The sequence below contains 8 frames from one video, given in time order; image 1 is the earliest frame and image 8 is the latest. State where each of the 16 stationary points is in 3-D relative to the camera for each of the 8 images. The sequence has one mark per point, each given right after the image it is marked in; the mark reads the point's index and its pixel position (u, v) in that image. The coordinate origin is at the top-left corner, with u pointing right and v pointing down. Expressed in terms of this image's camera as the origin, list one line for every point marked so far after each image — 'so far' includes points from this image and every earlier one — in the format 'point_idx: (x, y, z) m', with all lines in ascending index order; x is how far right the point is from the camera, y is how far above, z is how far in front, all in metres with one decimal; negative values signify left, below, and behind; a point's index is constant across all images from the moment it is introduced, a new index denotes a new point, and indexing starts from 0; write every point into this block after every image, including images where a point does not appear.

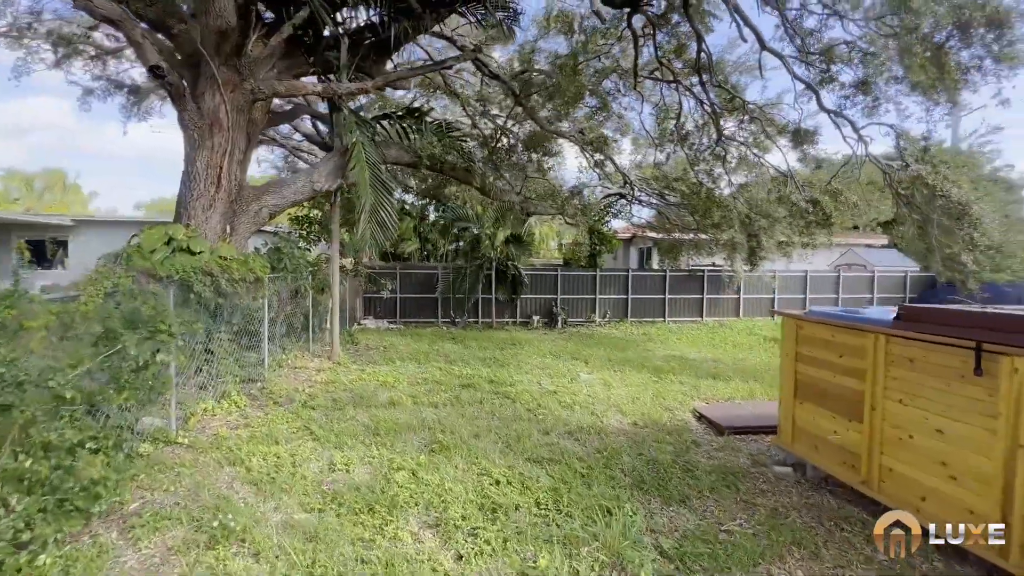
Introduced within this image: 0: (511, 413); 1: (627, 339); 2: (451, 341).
0: (0.0, -1.2, +4.6) m
1: (+2.2, -1.0, +9.1) m
2: (-1.0, -0.9, +8.3) m
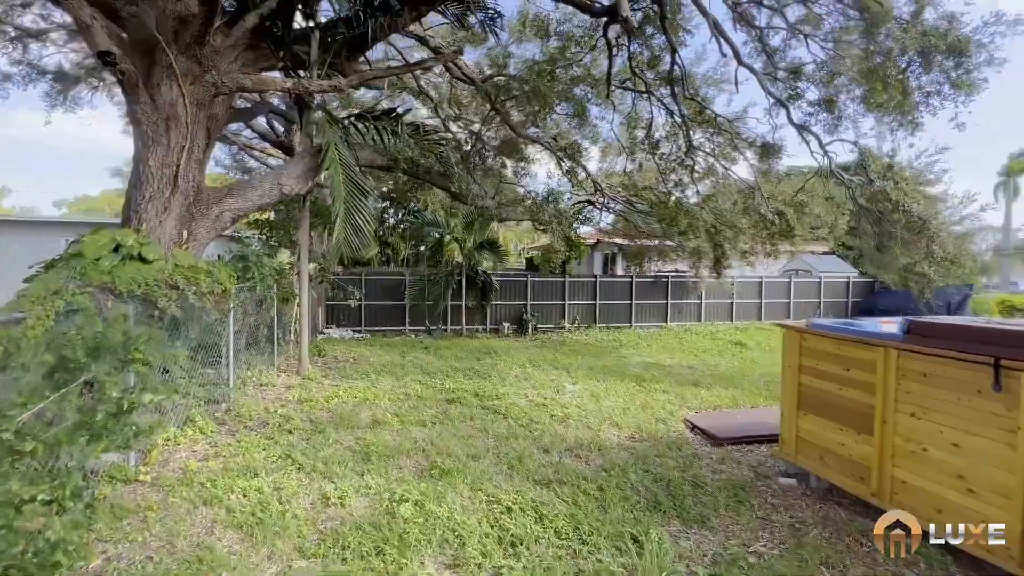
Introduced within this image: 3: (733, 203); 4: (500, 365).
0: (-0.1, -1.3, +4.4) m
1: (+1.7, -1.1, +9.1) m
2: (-1.5, -1.1, +8.0) m
3: (+3.6, +1.4, +7.9) m
4: (-0.2, -1.1, +7.0) m
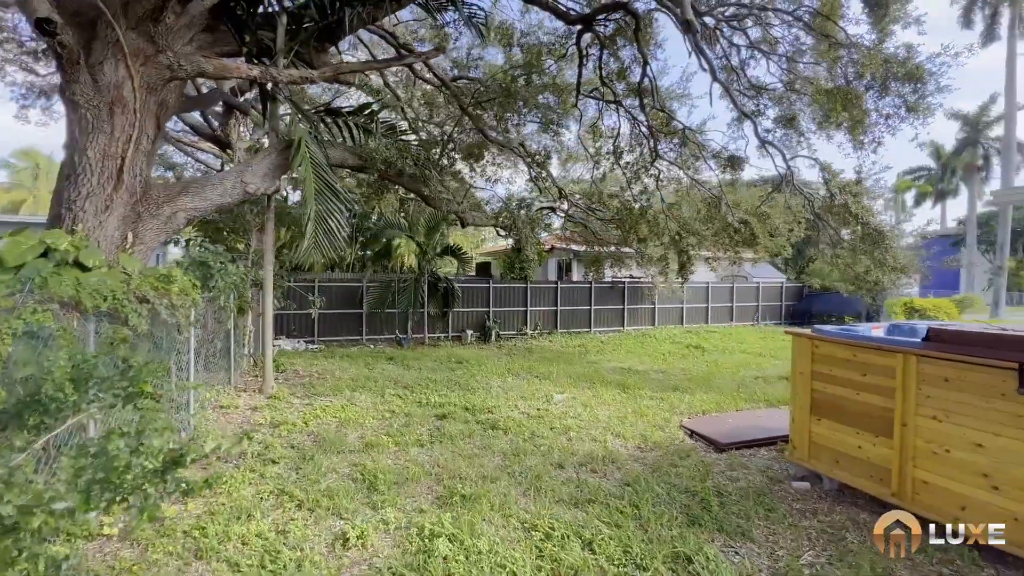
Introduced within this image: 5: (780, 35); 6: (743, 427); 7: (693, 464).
0: (0.0, -1.4, +4.1) m
1: (+1.0, -1.2, +9.1) m
2: (-1.9, -1.2, +7.6) m
3: (+3.1, +1.3, +8.2) m
4: (-0.5, -1.2, +6.7) m
5: (+3.6, +3.4, +6.5) m
6: (+2.3, -1.4, +4.8) m
7: (+1.4, -1.4, +3.9) m
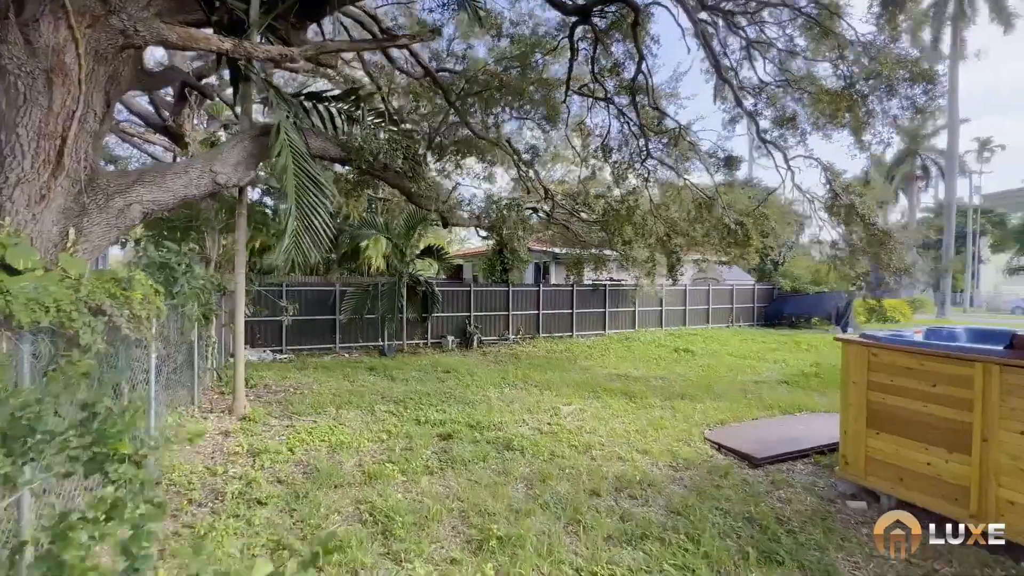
0: (+0.1, -1.4, +3.7) m
1: (+0.8, -1.3, +8.7) m
2: (-2.0, -1.2, +6.9) m
3: (+2.9, +1.3, +7.9) m
4: (-0.5, -1.3, +6.2) m
5: (+3.5, +3.4, +6.4) m
6: (+2.4, -1.4, +4.5) m
7: (+1.6, -1.4, +3.5) m
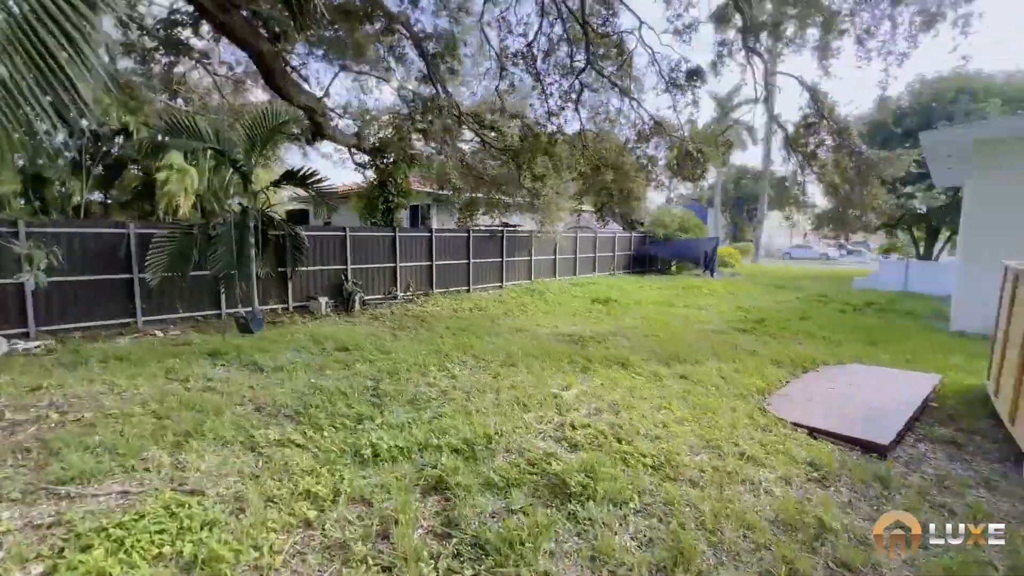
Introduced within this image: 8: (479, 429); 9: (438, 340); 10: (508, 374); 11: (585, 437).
0: (+0.5, -1.0, +1.9) m
1: (-0.5, -0.4, +6.8) m
2: (-2.6, -0.7, +4.3) m
3: (+1.7, +2.1, +6.6) m
4: (-0.9, -0.7, +4.1) m
5: (+2.8, +4.1, +5.2) m
6: (+2.4, -0.9, +3.5) m
7: (+2.0, -1.0, +2.3) m
8: (-0.2, -0.9, +2.9) m
9: (-0.8, -0.6, +5.2) m
10: (0.0, -0.7, +4.0) m
11: (+0.4, -0.9, +2.9) m
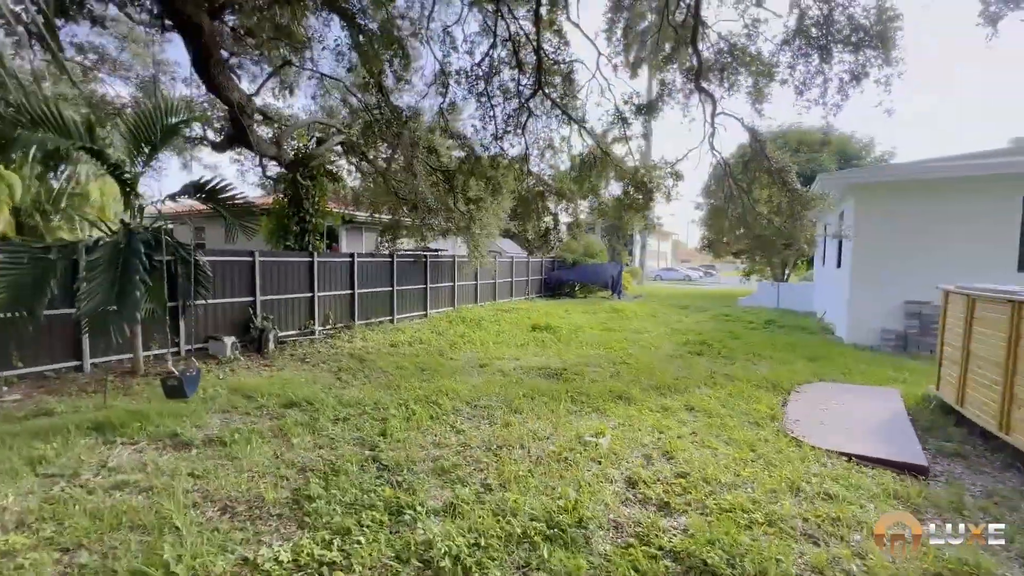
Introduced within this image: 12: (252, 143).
0: (+1.2, -1.2, +1.6) m
1: (-1.1, -0.8, +6.1) m
2: (-2.5, -1.0, +3.1) m
3: (+1.0, +1.7, +6.6) m
4: (-0.8, -1.0, +3.3) m
5: (+2.4, +3.8, +5.5) m
6: (+2.6, -1.0, +3.6) m
7: (+2.5, -1.2, +2.3) m
8: (+0.2, -1.0, +2.3) m
9: (-1.0, -0.9, +4.5) m
10: (+0.1, -1.0, +3.5) m
11: (+0.8, -1.1, +2.5) m
12: (-2.9, +1.7, +5.6) m
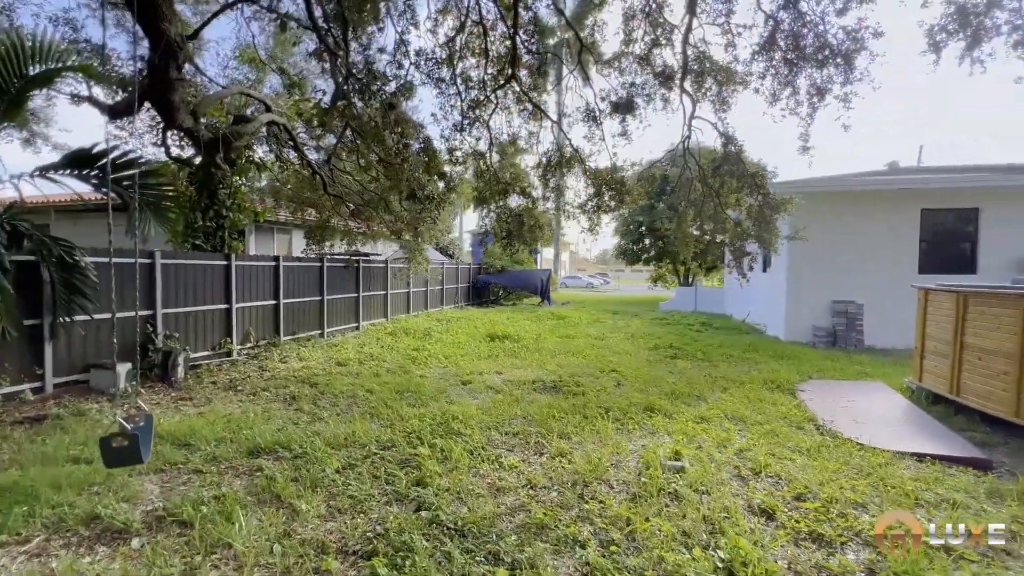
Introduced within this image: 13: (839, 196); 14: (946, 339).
0: (+1.9, -1.1, +1.3) m
1: (-1.4, -0.9, +5.1) m
2: (-2.0, -1.0, +1.9) m
3: (+0.5, +1.7, +6.1) m
4: (-0.4, -1.0, +2.5) m
5: (+2.1, +3.8, +5.5) m
6: (+2.8, -1.0, +3.5) m
7: (+3.0, -1.1, +2.3) m
8: (+0.8, -1.0, +1.8) m
9: (-0.9, -0.9, +3.6) m
10: (+0.4, -1.0, +2.9) m
11: (+1.3, -1.0, +2.1) m
12: (-3.1, +1.6, +4.3) m
13: (+5.0, +1.4, +7.5) m
14: (+3.8, -0.5, +4.3) m
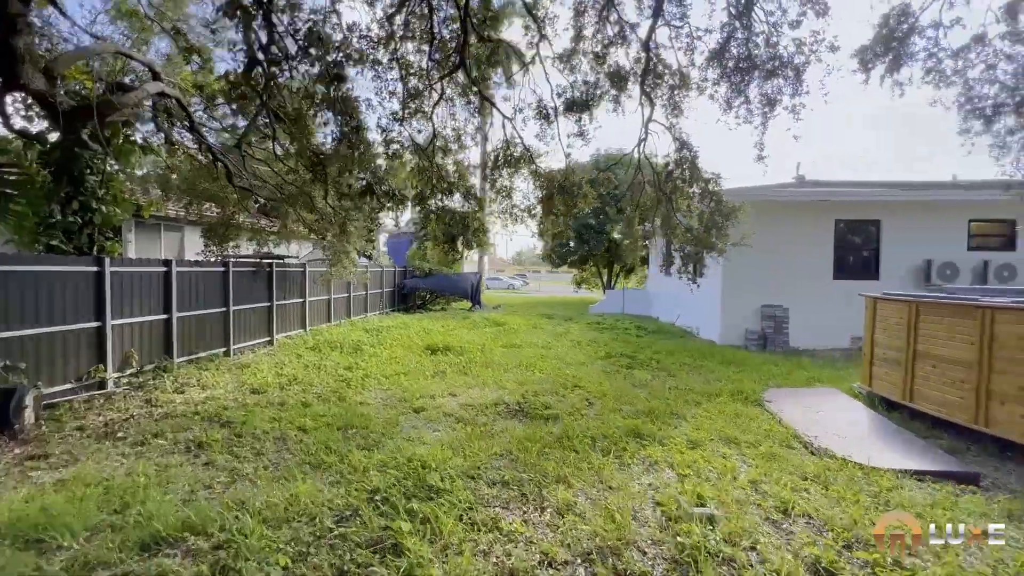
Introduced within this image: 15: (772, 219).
0: (+2.1, -1.2, +1.1) m
1: (-1.8, -1.0, +4.3) m
2: (-1.8, -1.1, +1.0) m
3: (-0.1, +1.6, +5.6) m
4: (-0.4, -1.1, +1.9) m
5: (+1.5, +3.7, +5.3) m
6: (+2.6, -1.1, +3.5) m
7: (+3.0, -1.2, +2.3) m
8: (+0.9, -1.1, +1.4) m
9: (-1.0, -1.0, +2.9) m
10: (+0.4, -1.1, +2.4) m
11: (+1.4, -1.1, +1.8) m
12: (-3.3, +1.5, +3.2) m
13: (+4.1, +1.4, +7.7) m
14: (+3.5, -0.5, +4.4) m
15: (+4.2, +1.1, +7.8) m
